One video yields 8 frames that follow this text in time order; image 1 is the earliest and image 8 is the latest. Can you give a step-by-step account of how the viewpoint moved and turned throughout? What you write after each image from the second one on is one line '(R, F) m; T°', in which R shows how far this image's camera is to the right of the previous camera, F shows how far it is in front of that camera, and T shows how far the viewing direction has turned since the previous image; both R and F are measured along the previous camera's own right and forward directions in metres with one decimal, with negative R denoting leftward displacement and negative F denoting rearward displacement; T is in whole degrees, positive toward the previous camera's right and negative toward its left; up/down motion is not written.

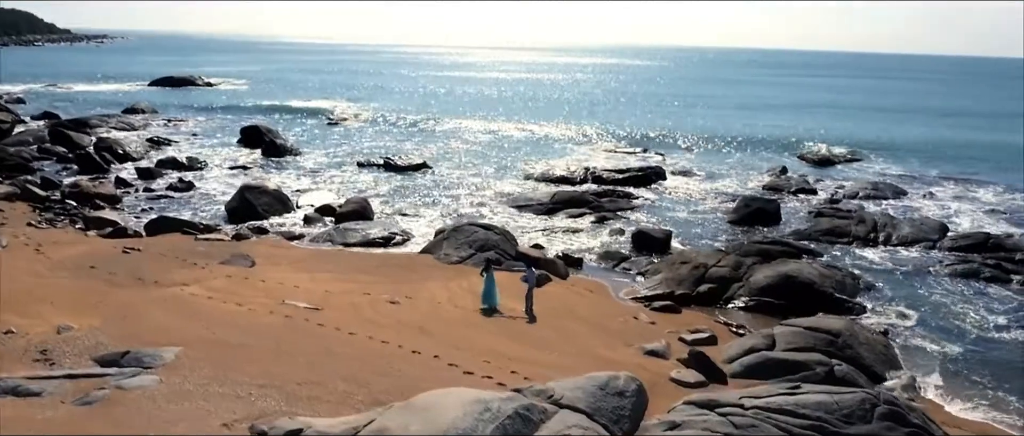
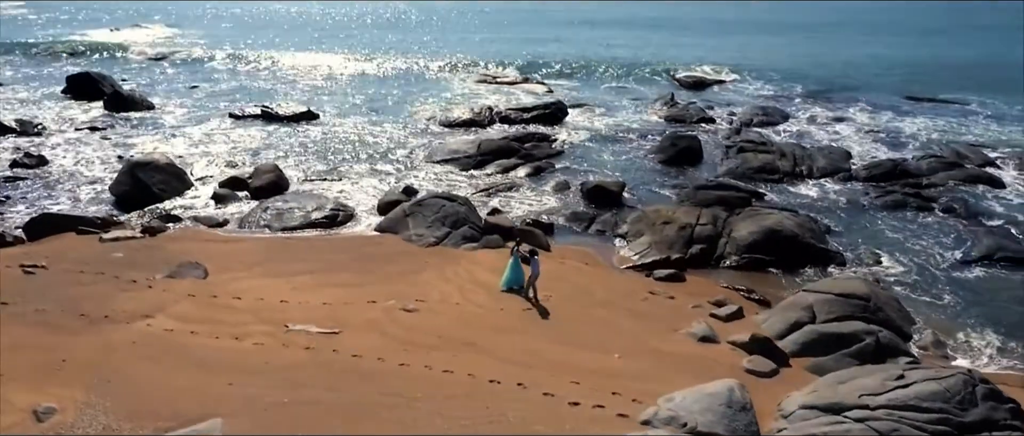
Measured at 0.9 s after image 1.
(-3.9, +2.1) m; +14°
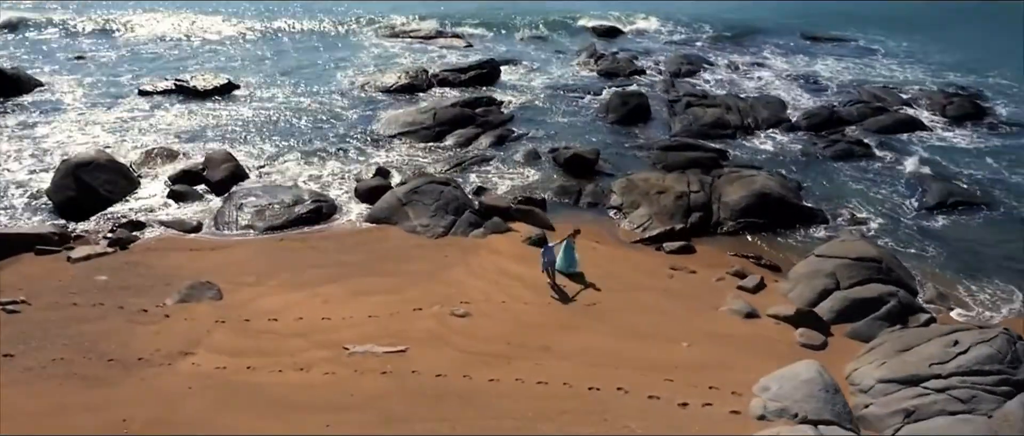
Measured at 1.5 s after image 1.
(-3.2, +0.6) m; +10°
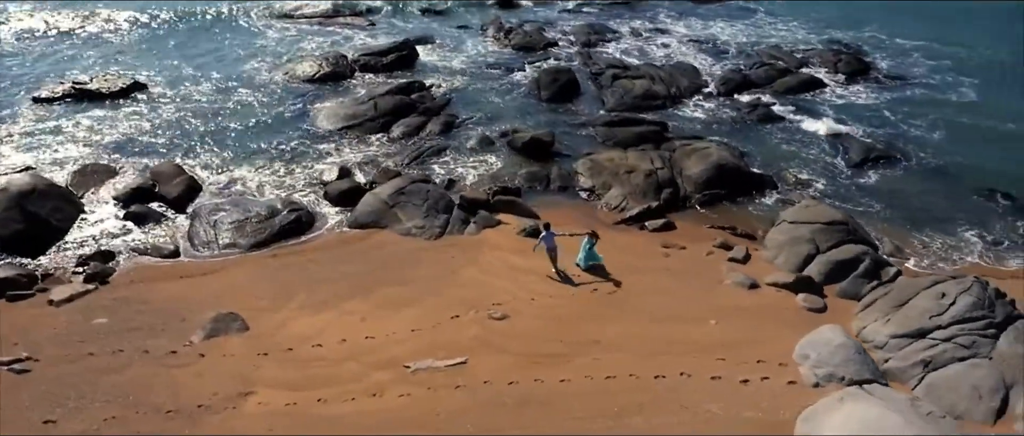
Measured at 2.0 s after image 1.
(-3.0, 0.0) m; +10°
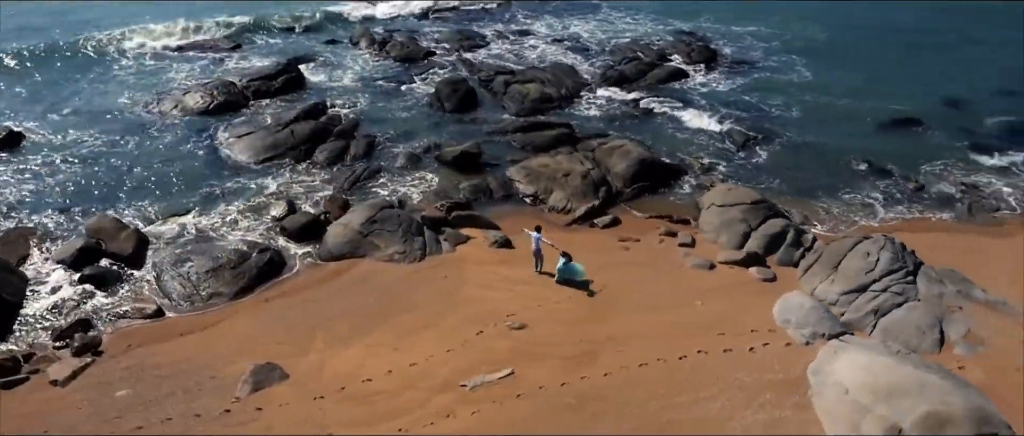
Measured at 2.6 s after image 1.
(-3.6, -0.8) m; +13°
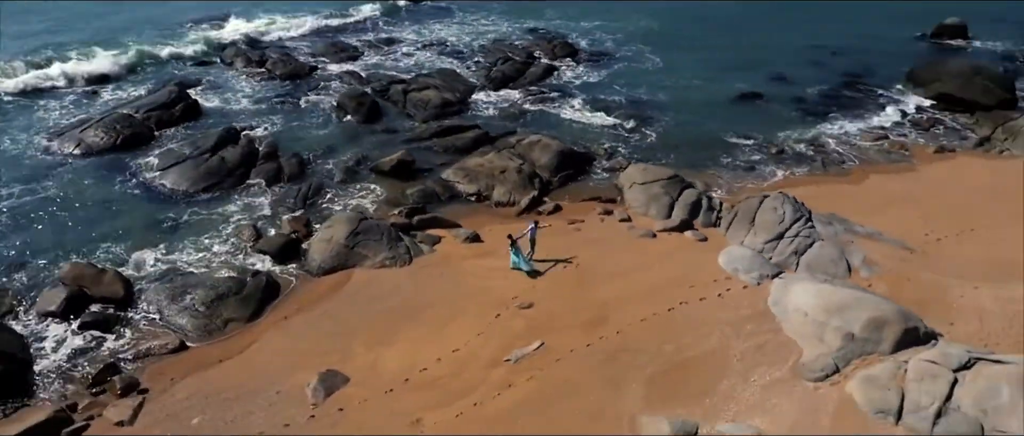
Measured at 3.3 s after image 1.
(-4.1, -1.8) m; +14°
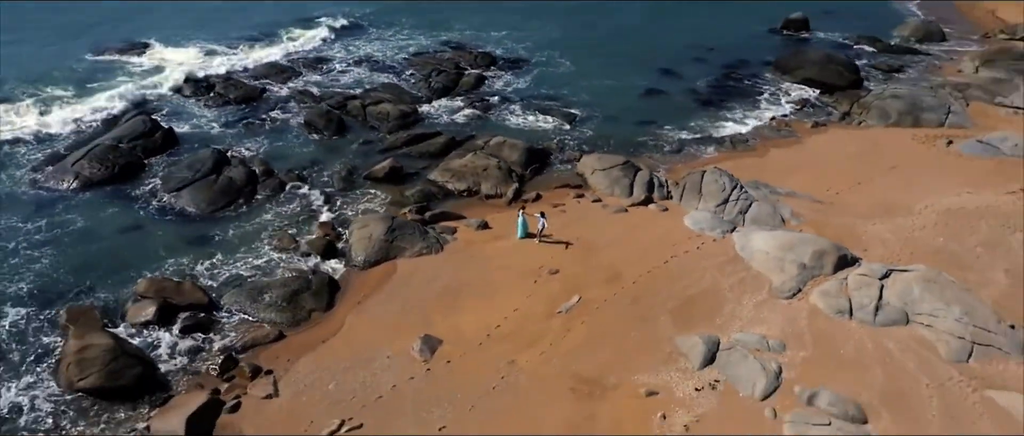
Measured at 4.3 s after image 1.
(-4.7, -3.7) m; +11°
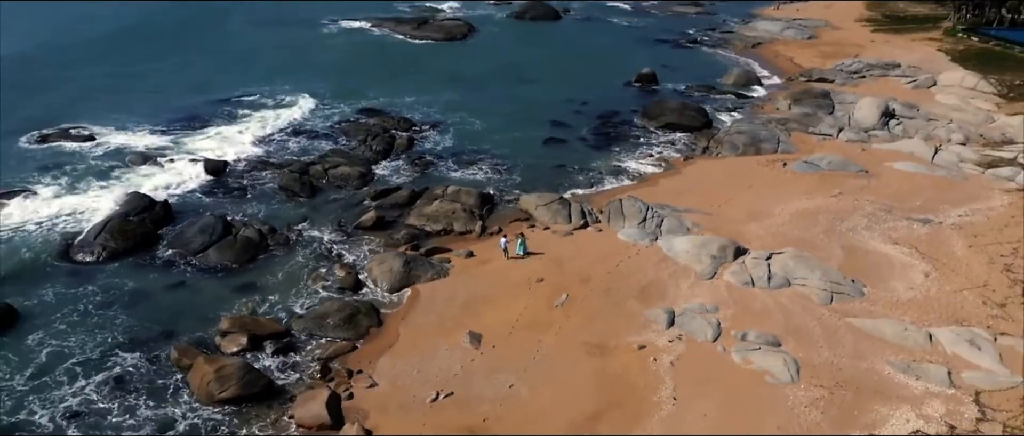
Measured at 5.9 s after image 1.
(-5.6, -6.7) m; +12°
